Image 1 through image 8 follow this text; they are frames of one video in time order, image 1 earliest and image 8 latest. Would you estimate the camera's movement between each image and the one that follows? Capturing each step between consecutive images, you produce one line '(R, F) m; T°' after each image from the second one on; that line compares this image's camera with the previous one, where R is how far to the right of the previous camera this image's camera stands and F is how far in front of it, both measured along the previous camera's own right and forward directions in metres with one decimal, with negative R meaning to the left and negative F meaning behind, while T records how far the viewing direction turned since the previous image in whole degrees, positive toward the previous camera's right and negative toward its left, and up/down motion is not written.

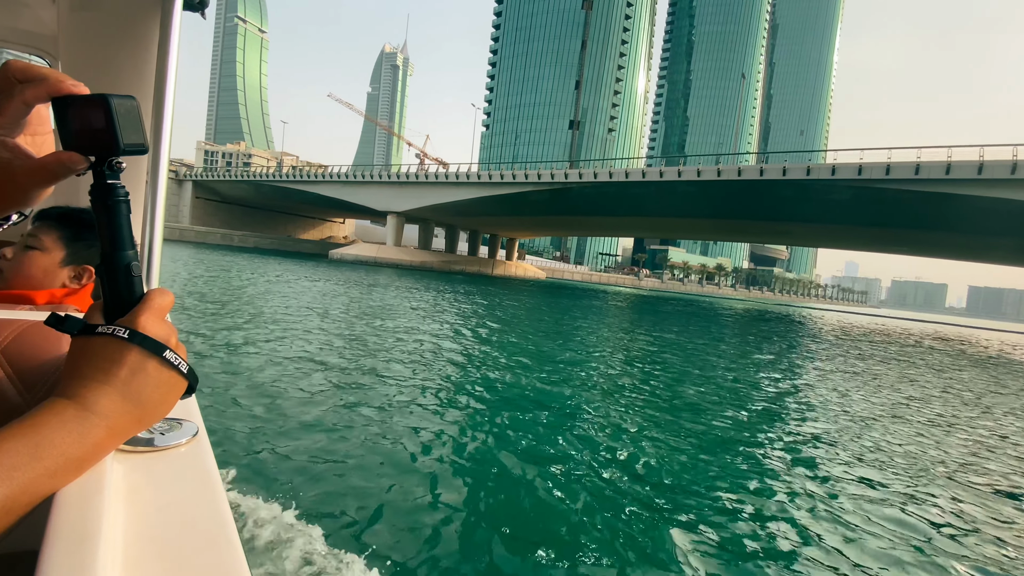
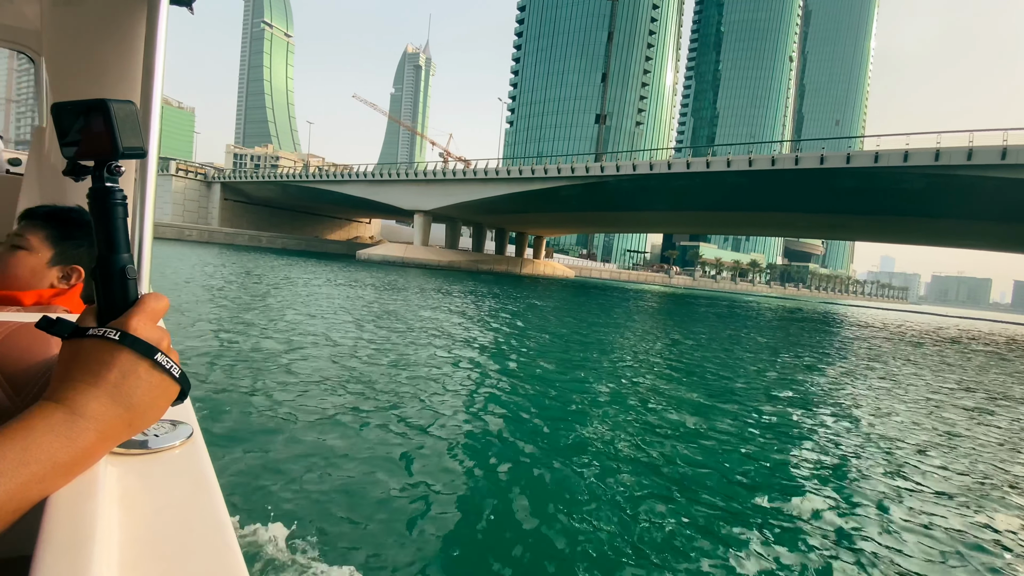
(-0.2, +0.5) m; -3°
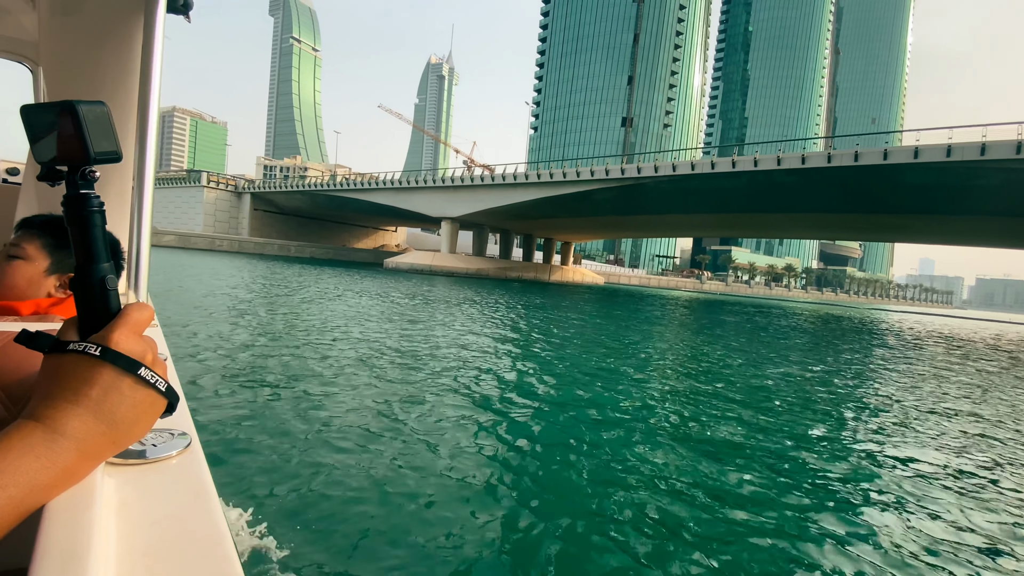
(-0.2, +0.4) m; -3°
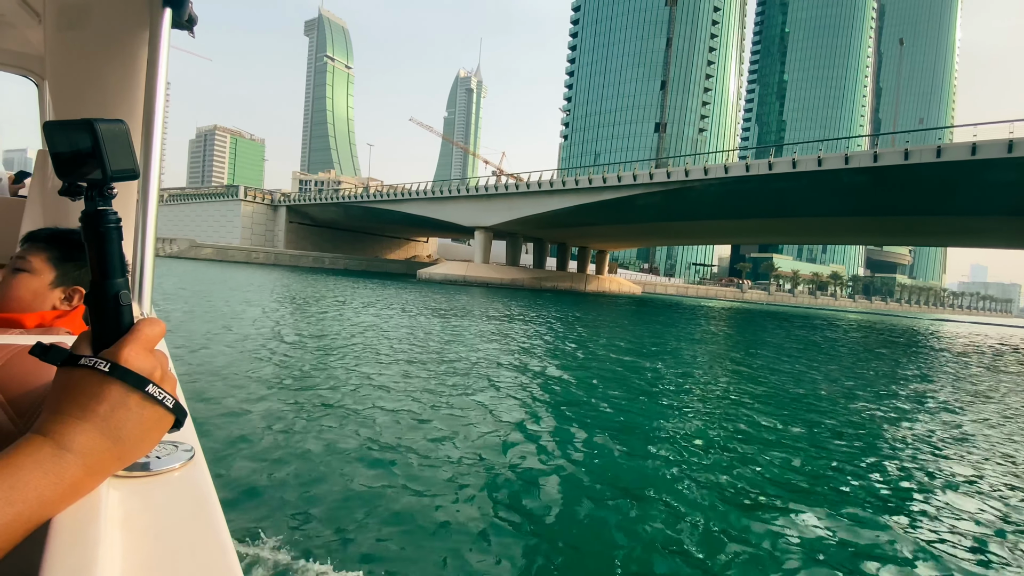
(-0.2, +0.4) m; -3°
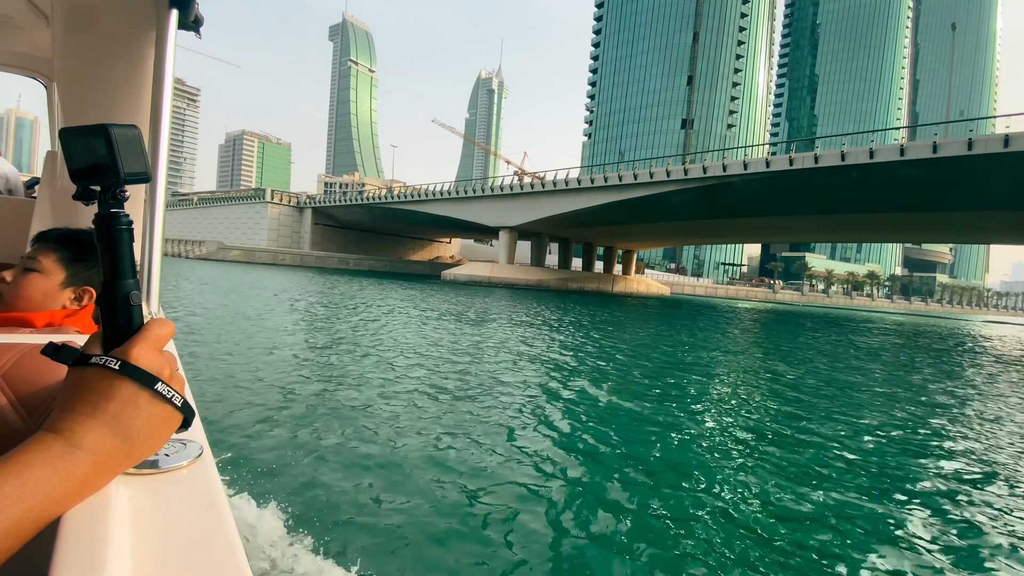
(-0.1, +0.3) m; -3°
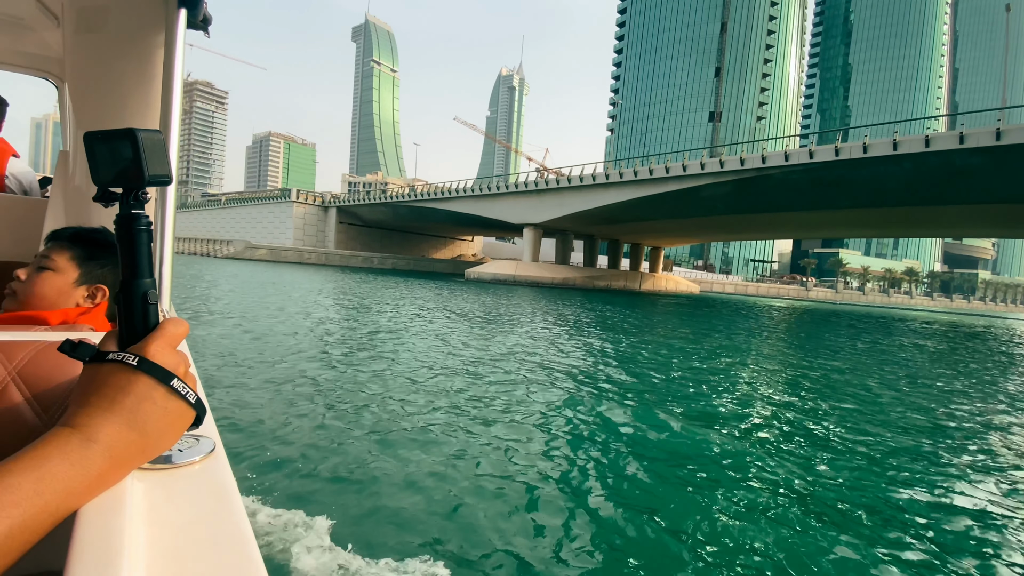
(-0.1, +0.2) m; -3°
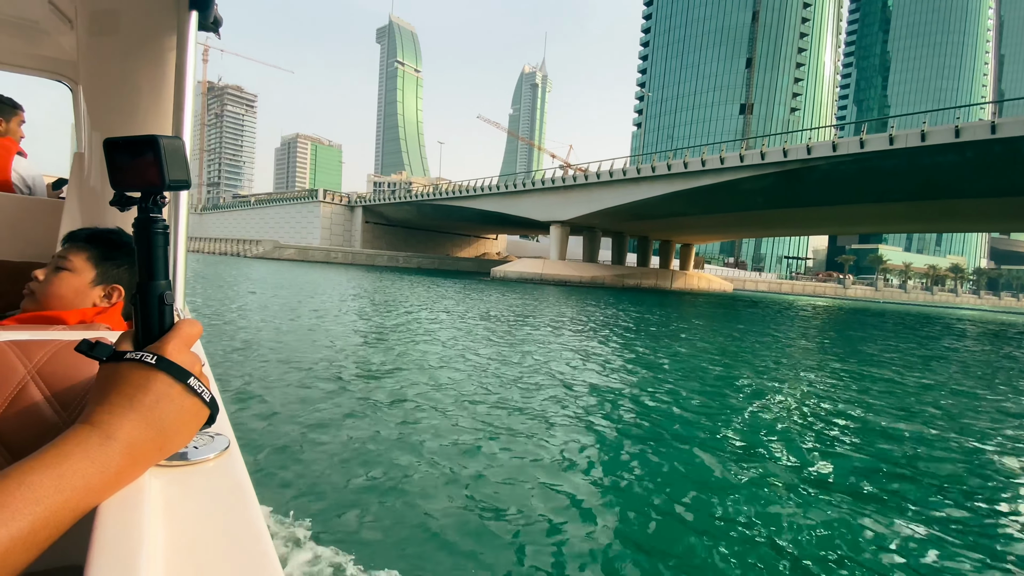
(-0.1, +0.2) m; -3°
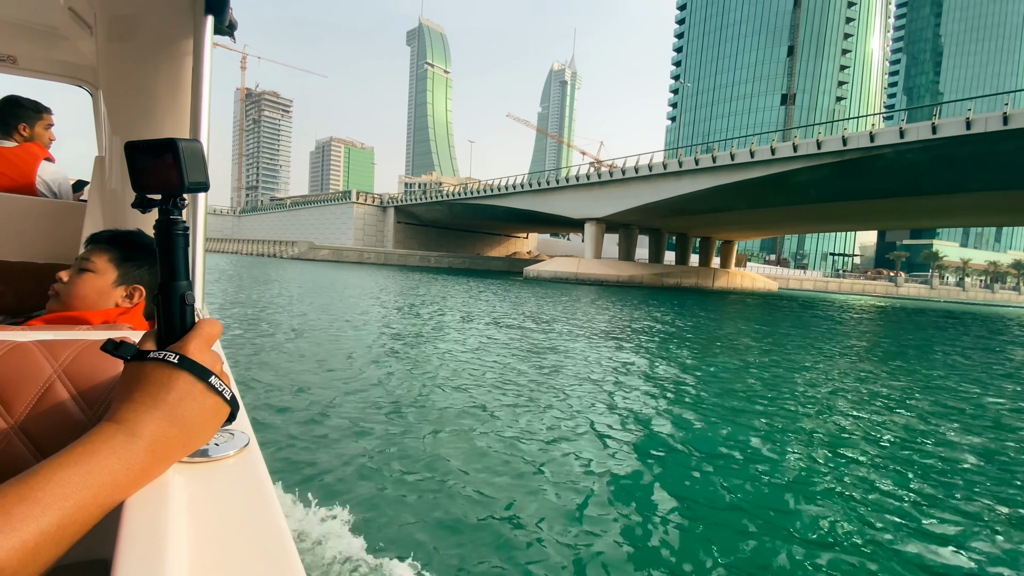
(-0.1, +0.3) m; -3°
